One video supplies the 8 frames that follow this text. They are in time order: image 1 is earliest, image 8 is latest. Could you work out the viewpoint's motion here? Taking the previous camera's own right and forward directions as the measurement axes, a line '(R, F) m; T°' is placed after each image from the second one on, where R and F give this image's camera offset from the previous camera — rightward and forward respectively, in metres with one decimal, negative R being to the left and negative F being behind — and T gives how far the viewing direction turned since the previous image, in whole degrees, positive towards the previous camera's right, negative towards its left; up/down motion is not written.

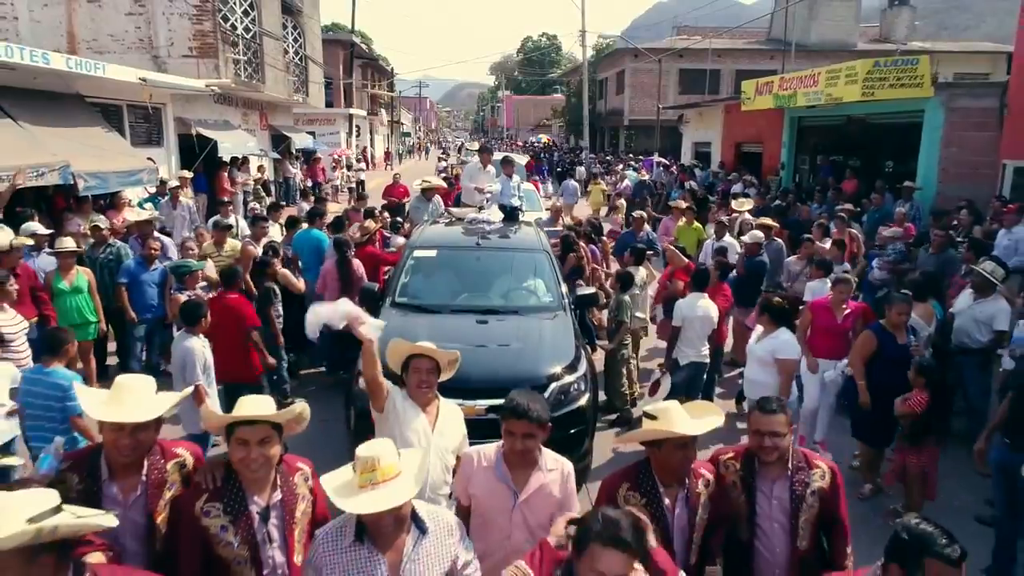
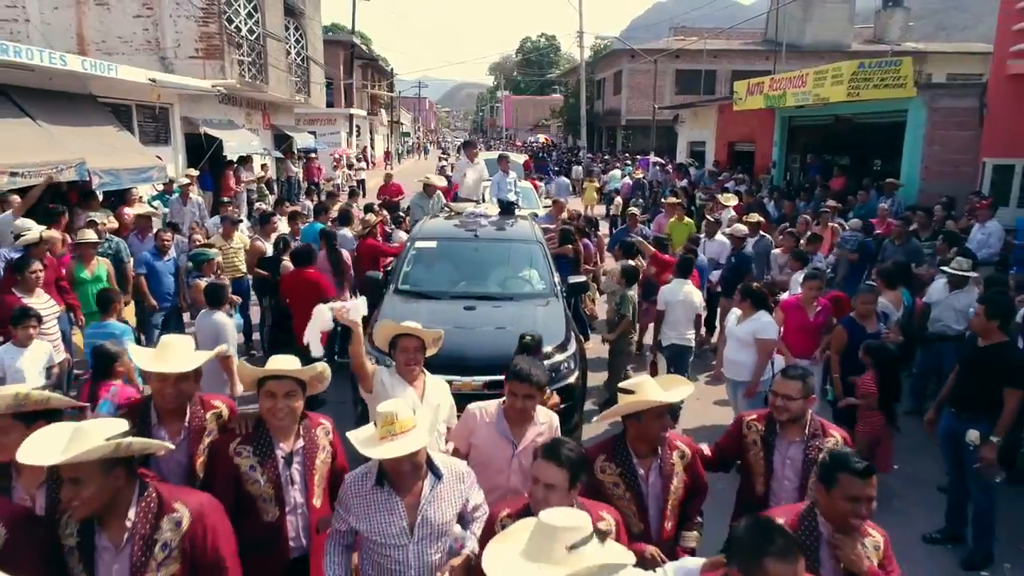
(0.0, -0.4) m; 0°
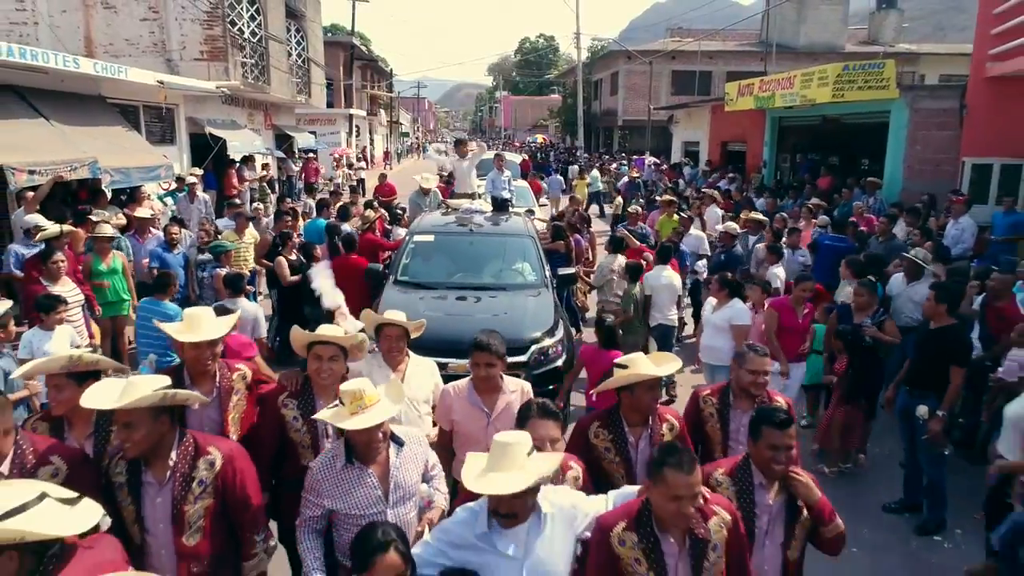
(+0.1, -0.4) m; 0°
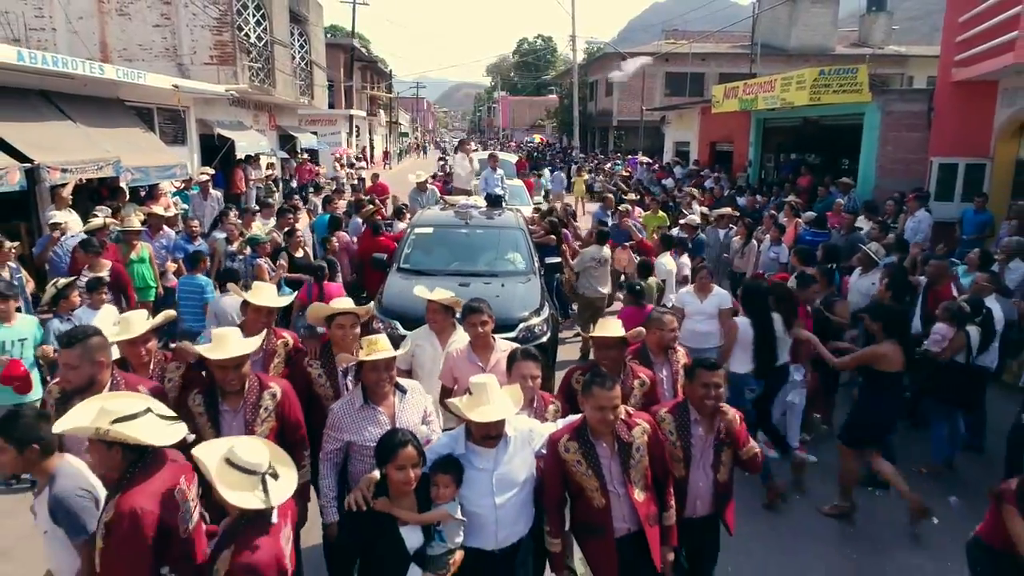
(+0.1, -0.8) m; 0°
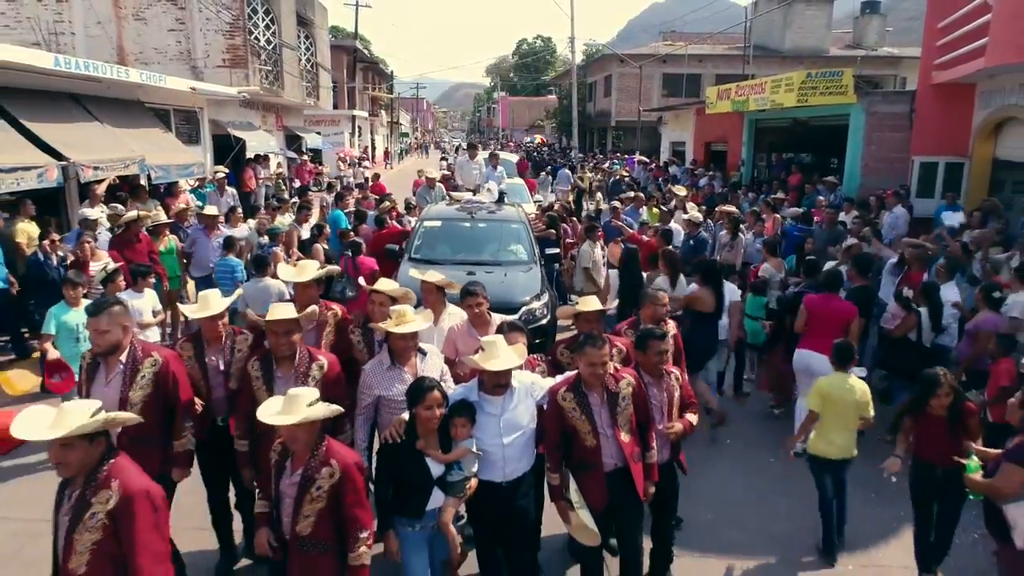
(0.0, -0.7) m; 0°
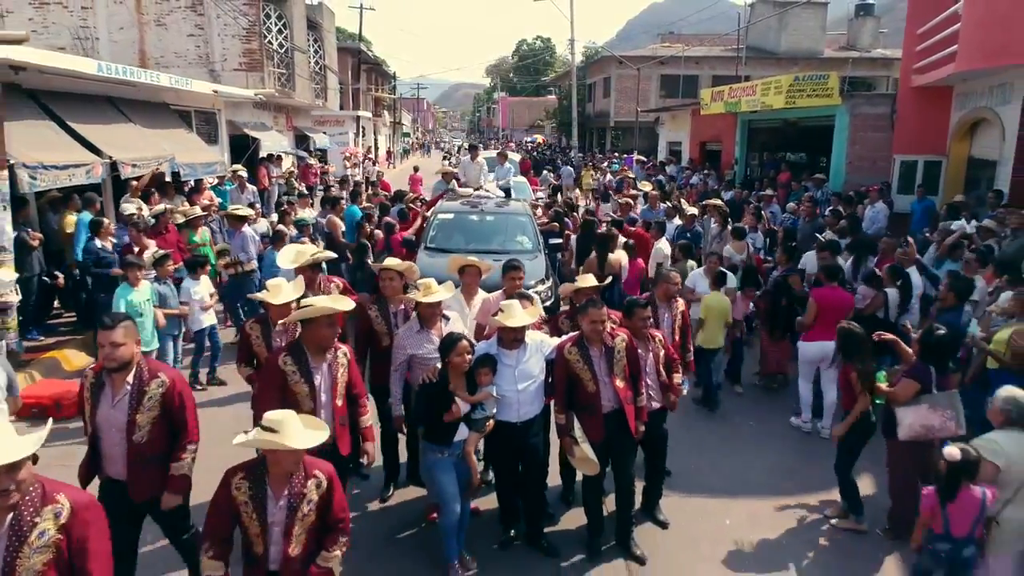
(-0.1, -0.8) m; 0°
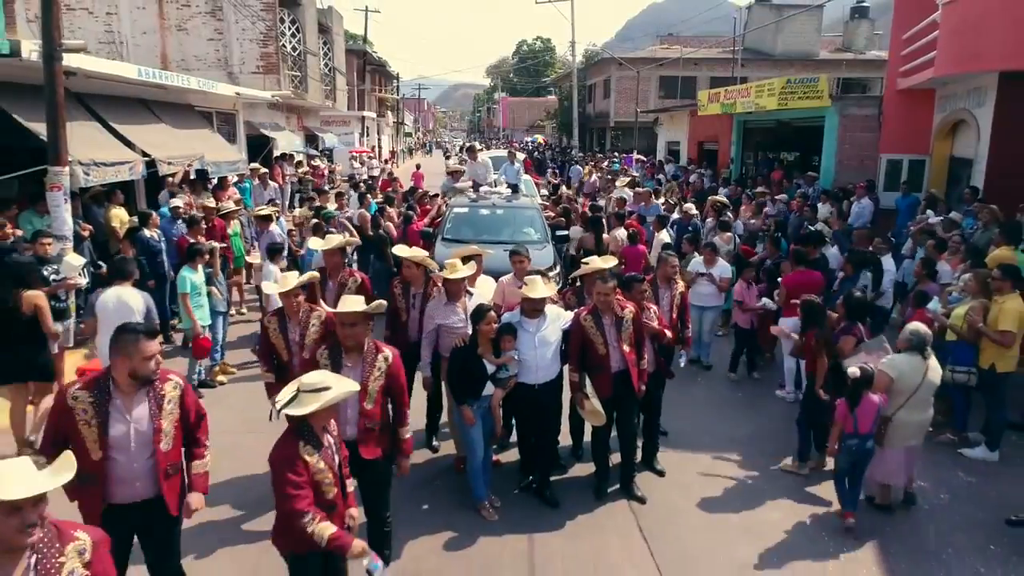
(-0.2, -0.8) m; 0°
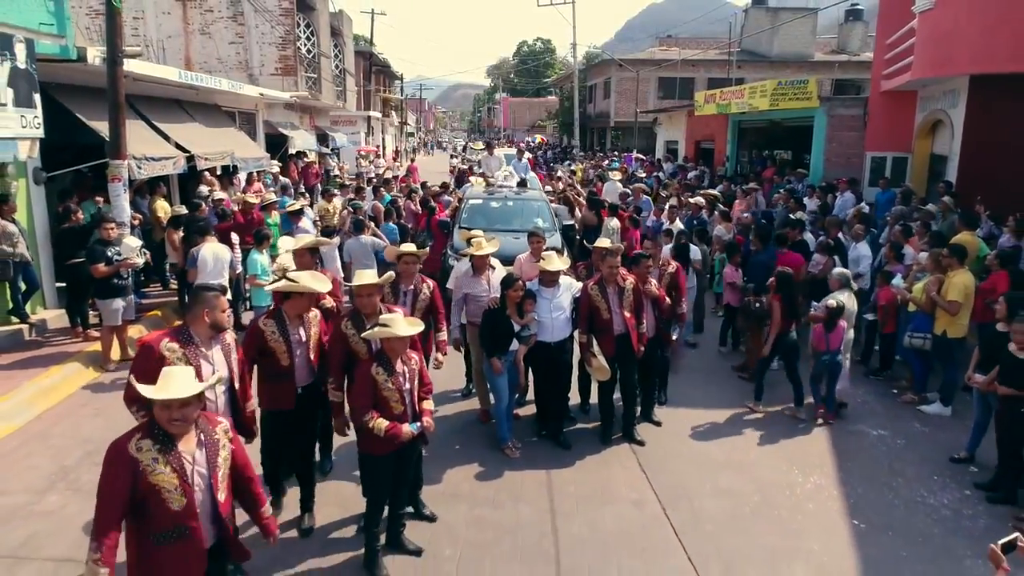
(-0.2, -1.0) m; 0°
